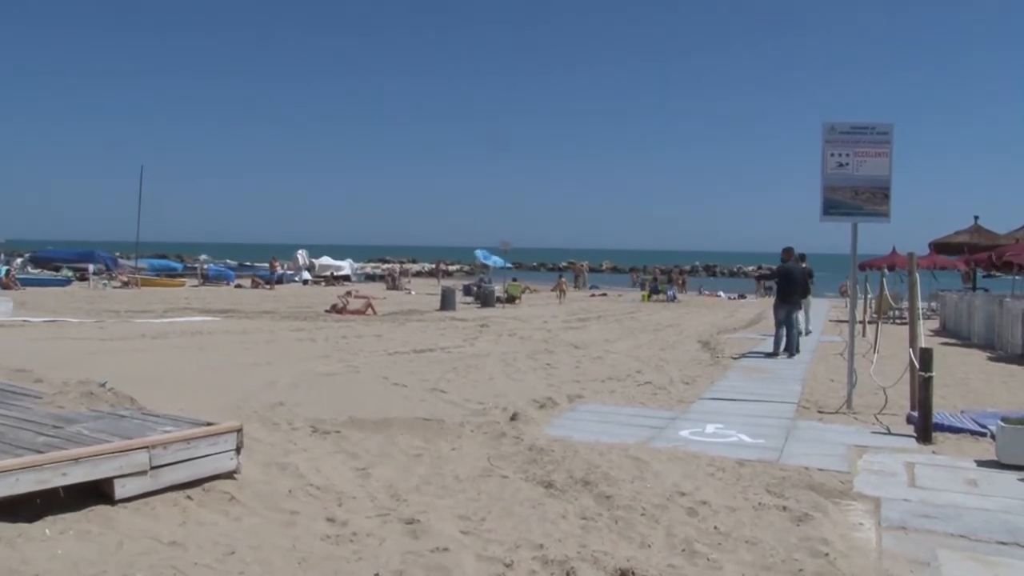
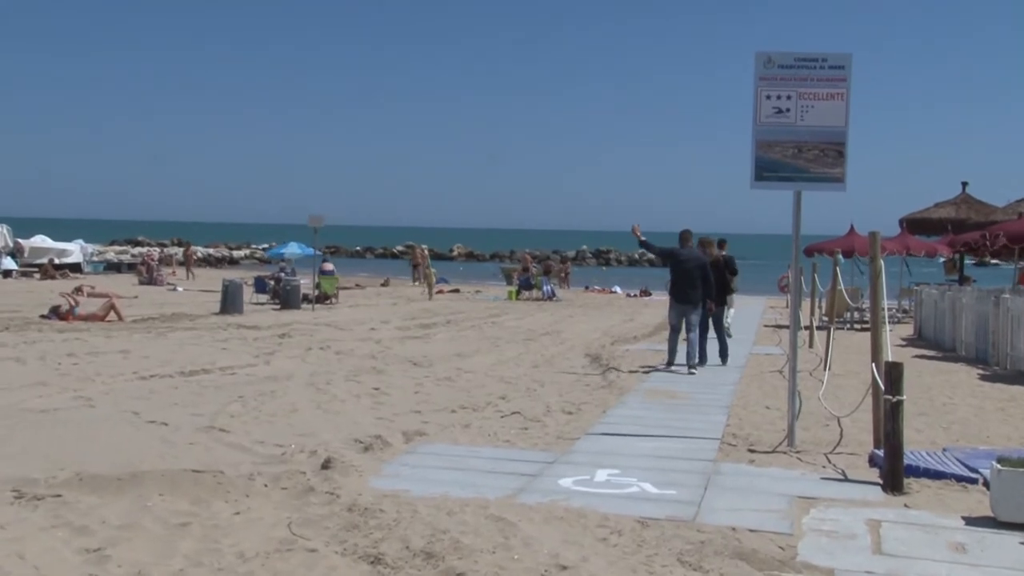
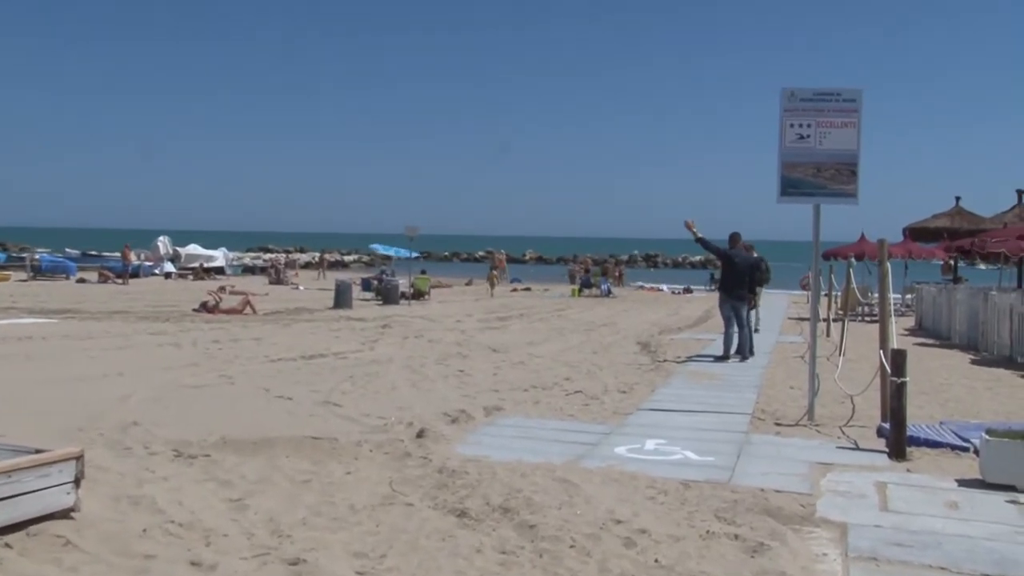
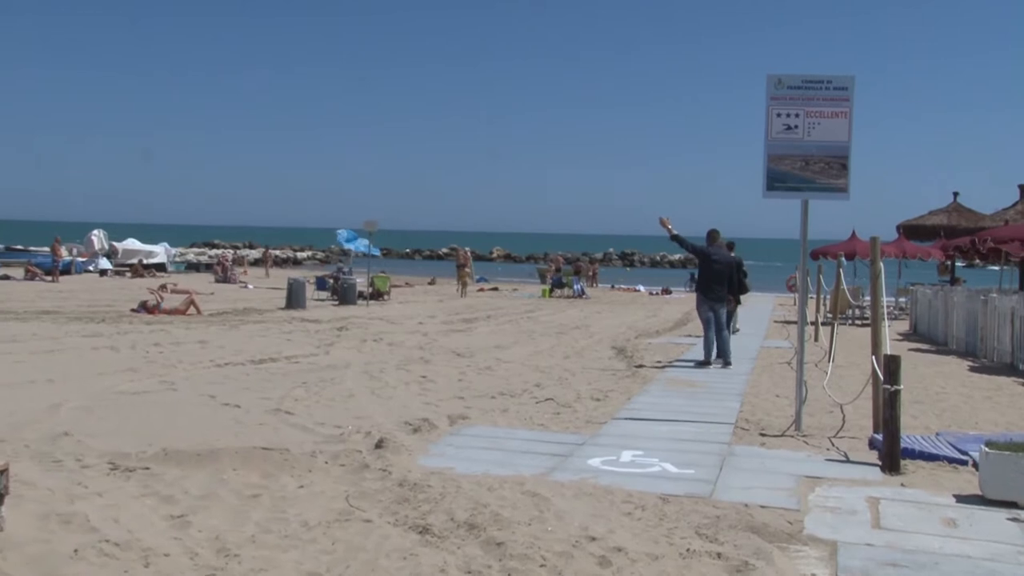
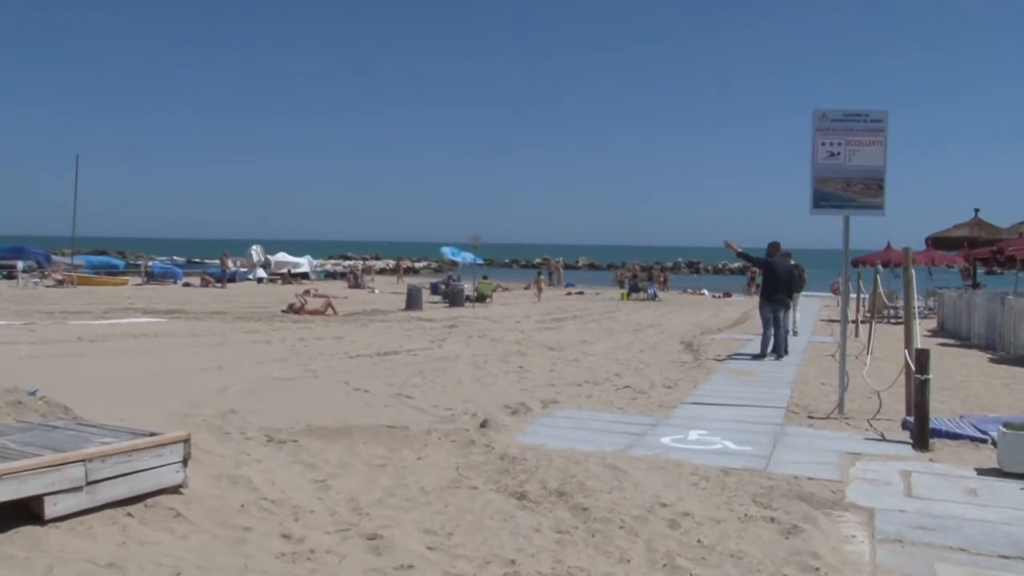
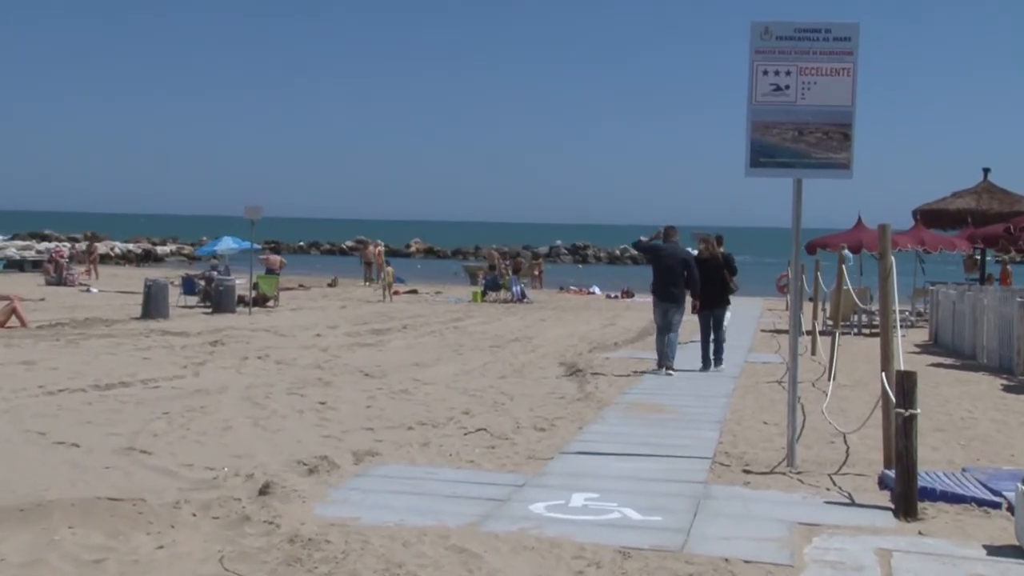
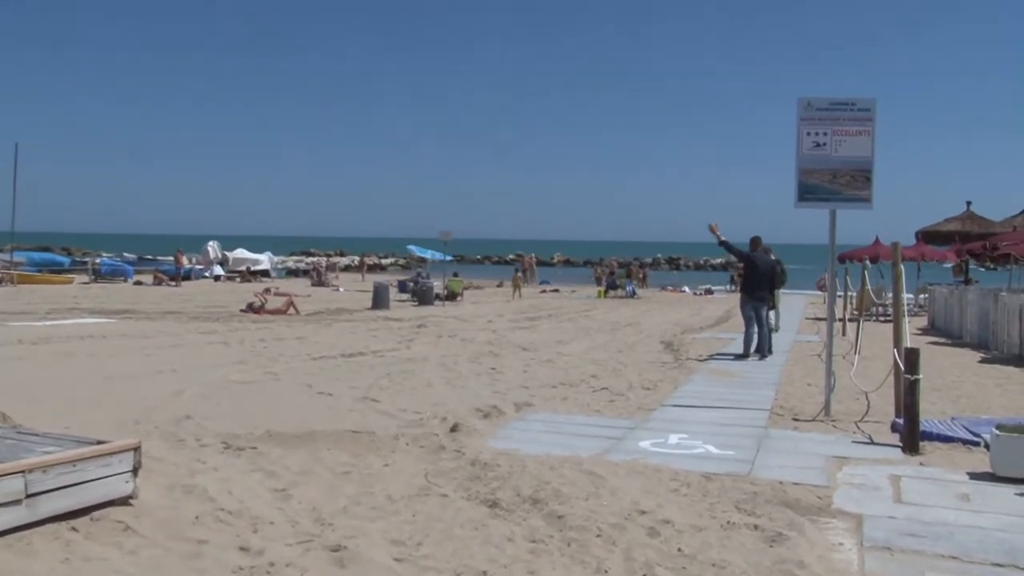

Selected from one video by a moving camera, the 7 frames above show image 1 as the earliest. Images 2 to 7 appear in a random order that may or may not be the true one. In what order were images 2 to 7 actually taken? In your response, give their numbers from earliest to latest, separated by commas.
5, 7, 3, 4, 2, 6
